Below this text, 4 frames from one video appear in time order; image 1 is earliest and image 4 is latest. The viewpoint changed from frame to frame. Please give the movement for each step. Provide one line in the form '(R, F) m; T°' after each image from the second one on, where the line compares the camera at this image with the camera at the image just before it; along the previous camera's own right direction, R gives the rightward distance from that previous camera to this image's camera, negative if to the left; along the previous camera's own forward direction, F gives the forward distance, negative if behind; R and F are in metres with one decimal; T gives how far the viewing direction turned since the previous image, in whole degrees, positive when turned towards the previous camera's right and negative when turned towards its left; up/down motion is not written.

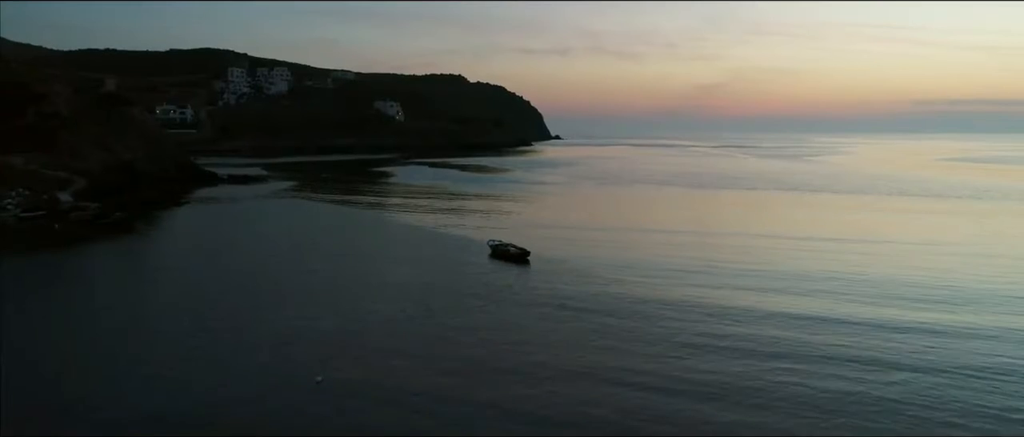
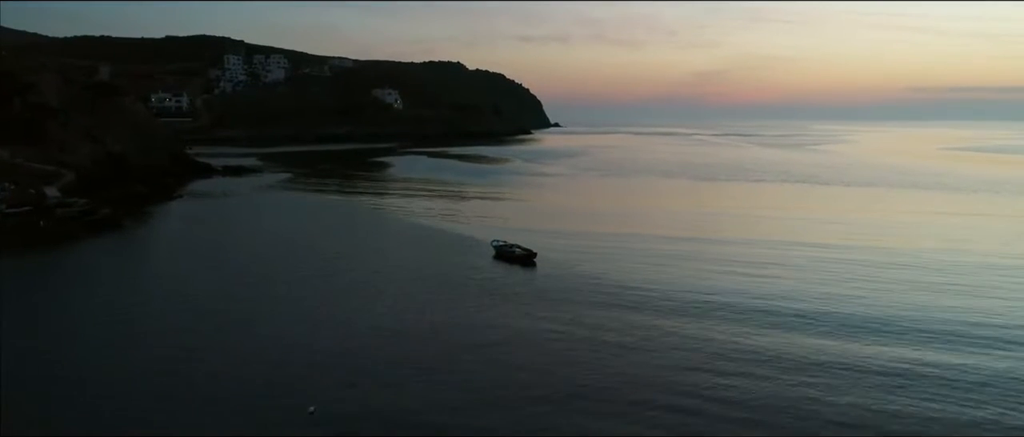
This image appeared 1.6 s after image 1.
(-0.1, +0.6) m; 0°
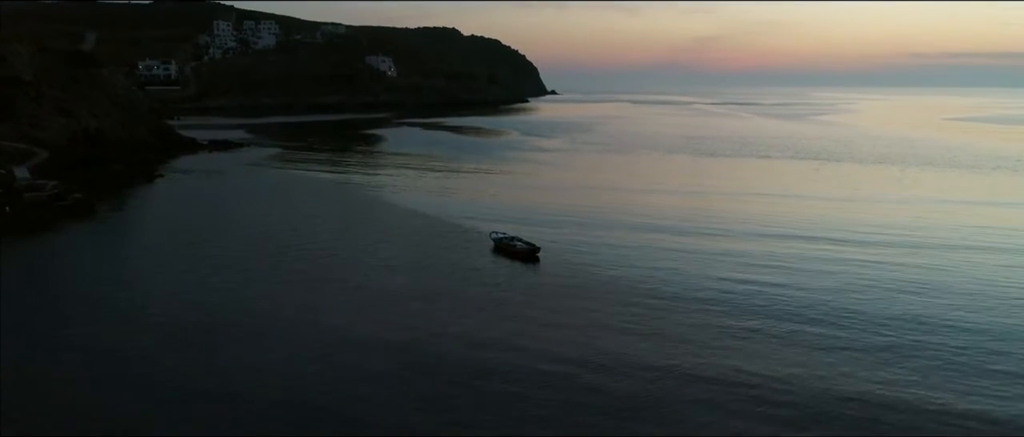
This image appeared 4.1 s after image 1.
(-0.1, +0.9) m; 0°
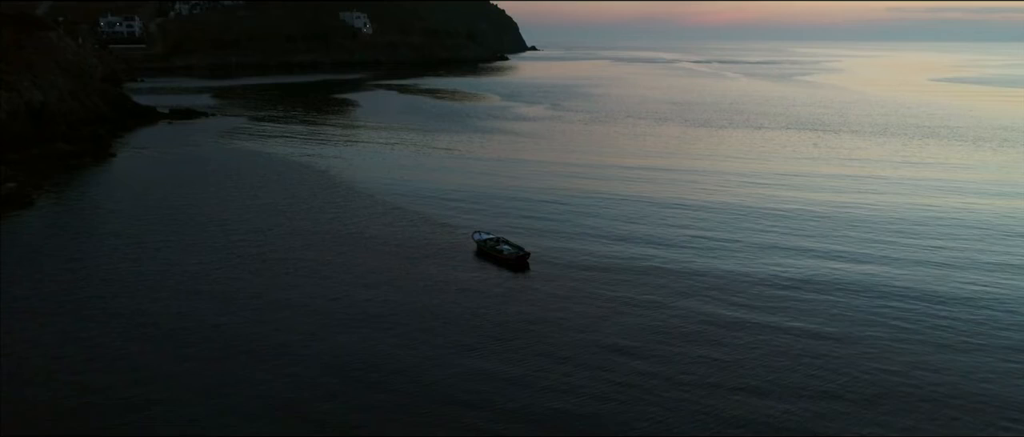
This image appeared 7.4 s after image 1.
(-0.1, +1.2) m; +1°
